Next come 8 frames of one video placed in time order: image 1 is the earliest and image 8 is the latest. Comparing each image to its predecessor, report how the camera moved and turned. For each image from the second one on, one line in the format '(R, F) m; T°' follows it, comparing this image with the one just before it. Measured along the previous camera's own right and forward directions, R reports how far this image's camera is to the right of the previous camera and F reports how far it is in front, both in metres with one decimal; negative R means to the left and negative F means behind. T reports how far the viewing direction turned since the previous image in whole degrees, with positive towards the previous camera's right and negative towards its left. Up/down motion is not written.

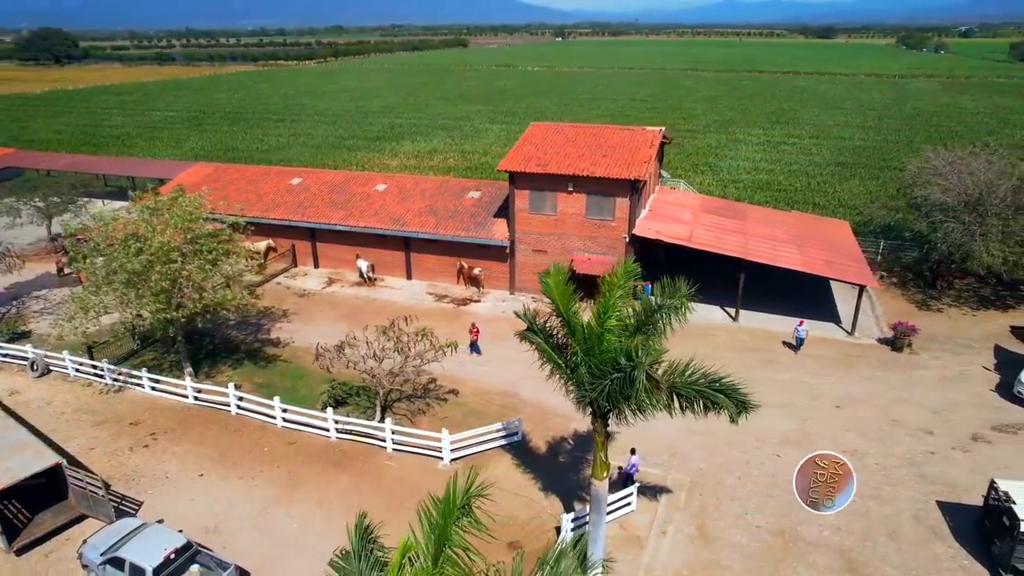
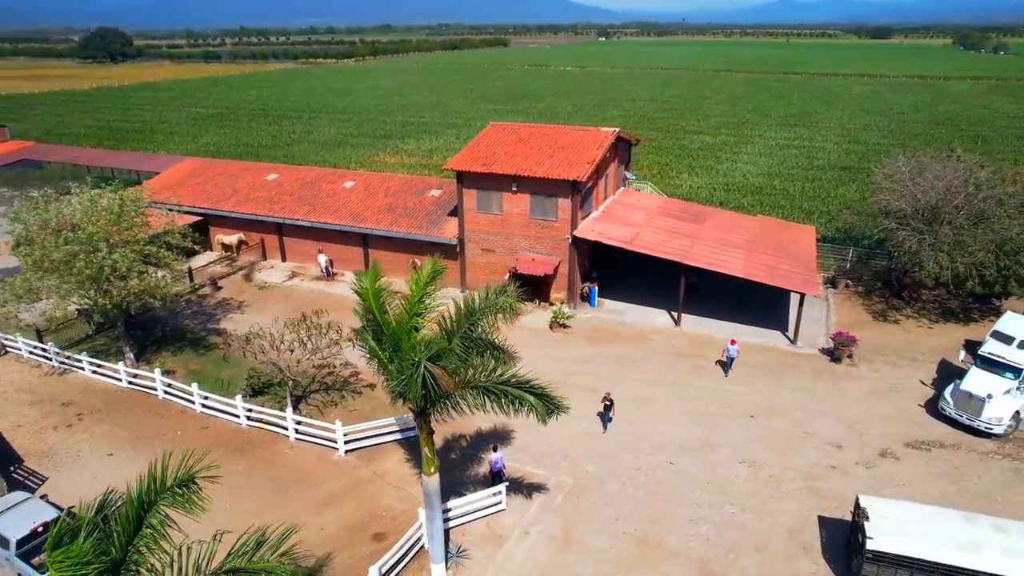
(+3.9, 0.0) m; -4°
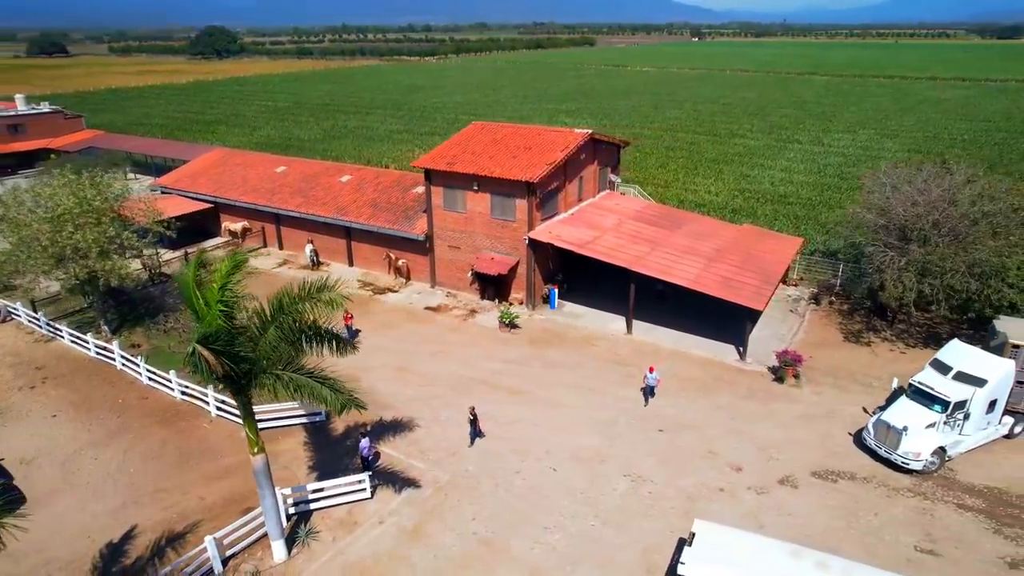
(+5.0, +0.2) m; -7°
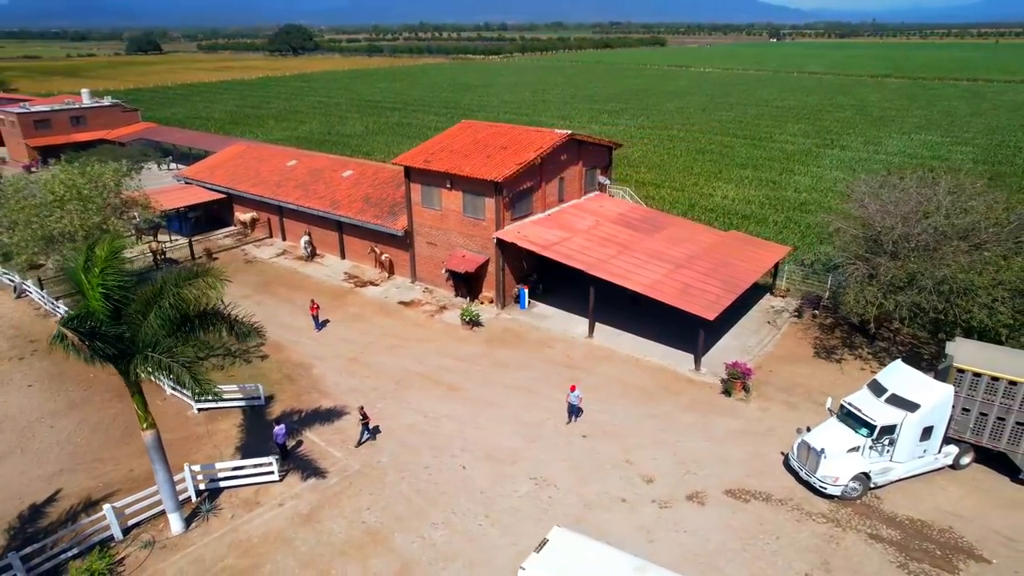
(+3.9, +0.1) m; -6°
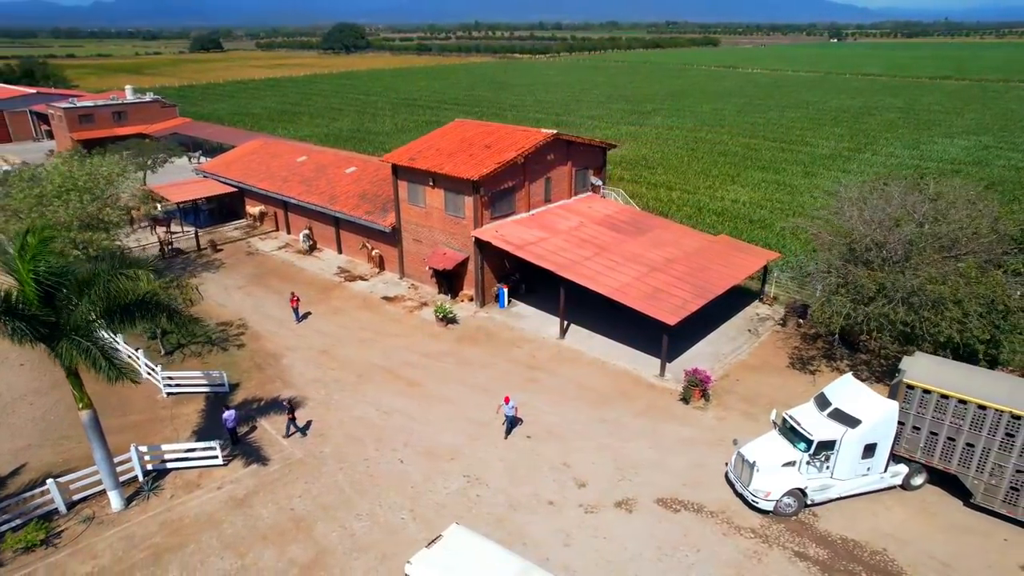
(+2.8, +0.1) m; -4°
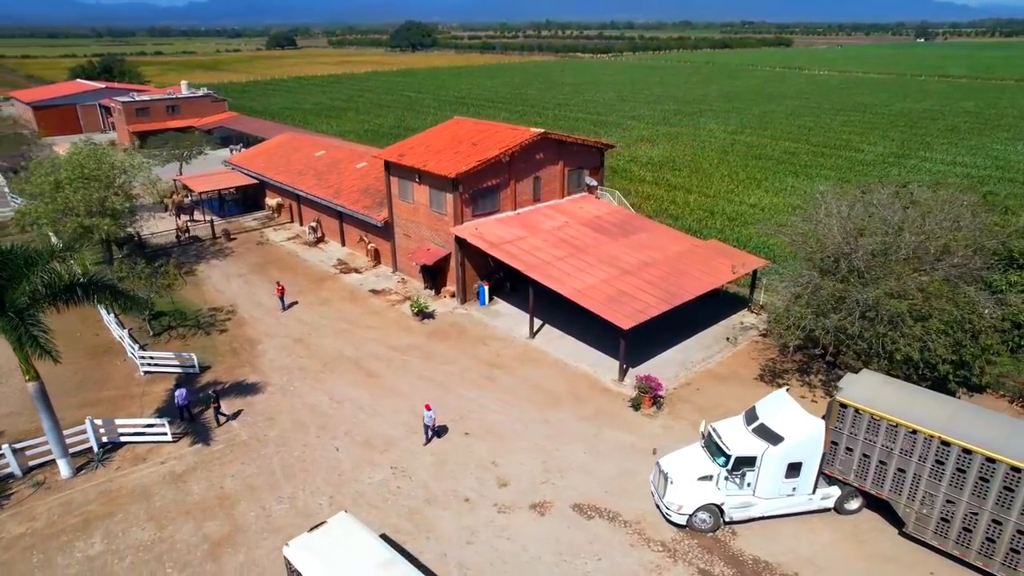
(+3.3, +0.1) m; -6°
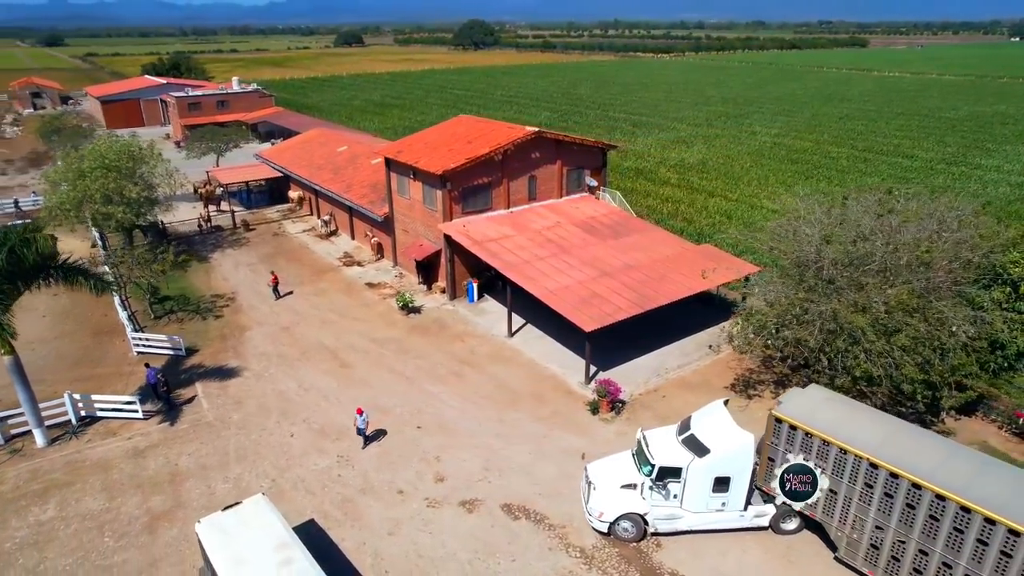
(+2.9, +0.1) m; -5°
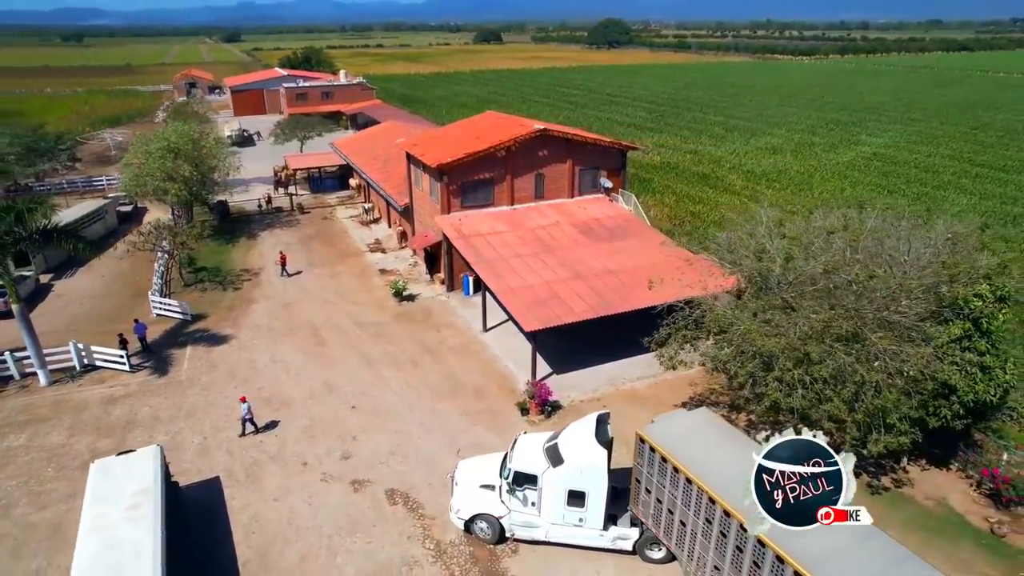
(+5.3, +0.5) m; -11°
